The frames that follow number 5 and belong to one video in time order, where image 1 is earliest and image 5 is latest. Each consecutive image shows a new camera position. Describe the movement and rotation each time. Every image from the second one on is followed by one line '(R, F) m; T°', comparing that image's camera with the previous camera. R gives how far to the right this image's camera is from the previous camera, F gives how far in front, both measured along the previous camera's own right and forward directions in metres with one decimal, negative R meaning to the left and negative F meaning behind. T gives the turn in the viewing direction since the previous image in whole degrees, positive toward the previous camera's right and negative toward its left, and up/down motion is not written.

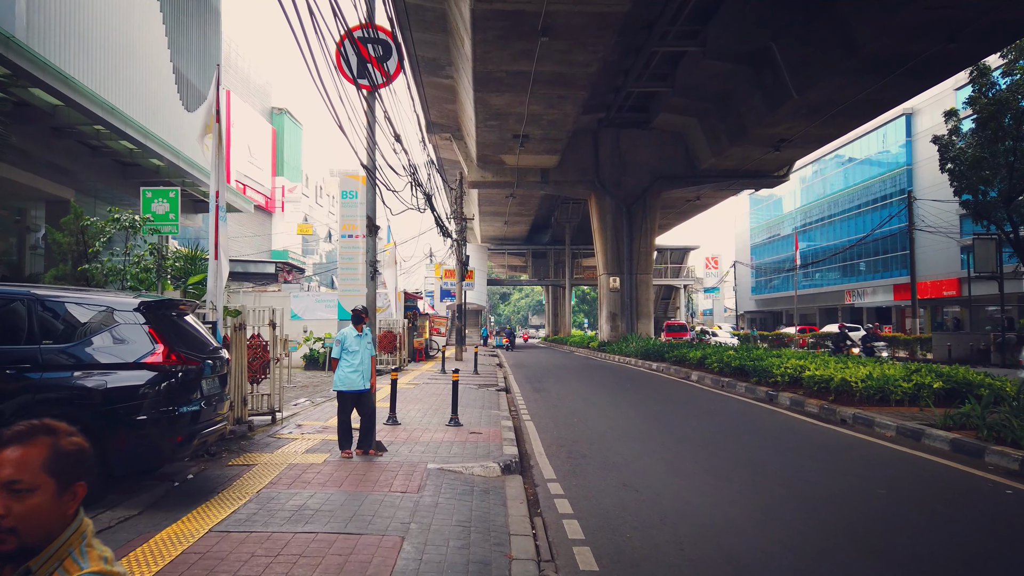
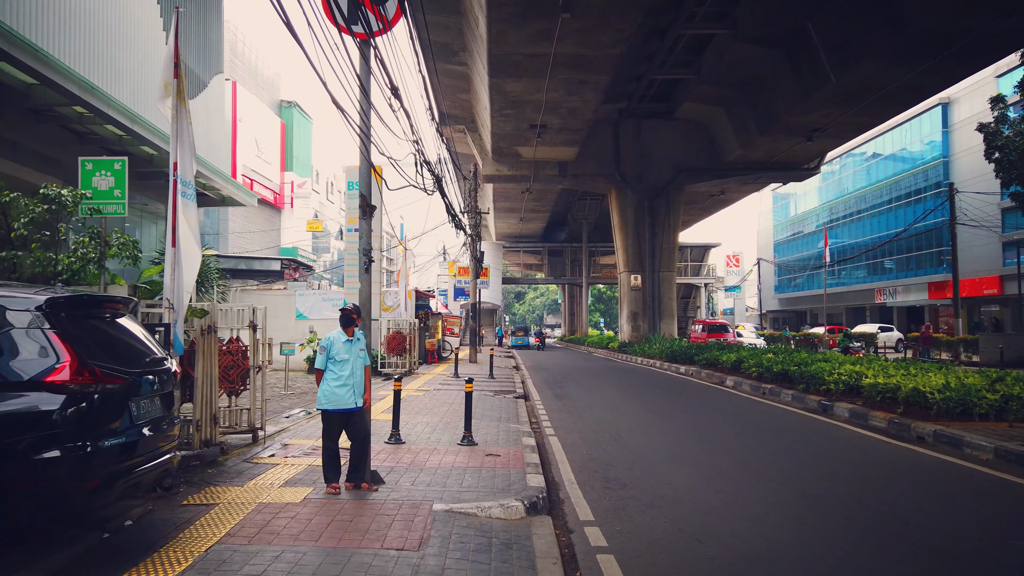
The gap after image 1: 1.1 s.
(-0.1, +1.3) m; -1°
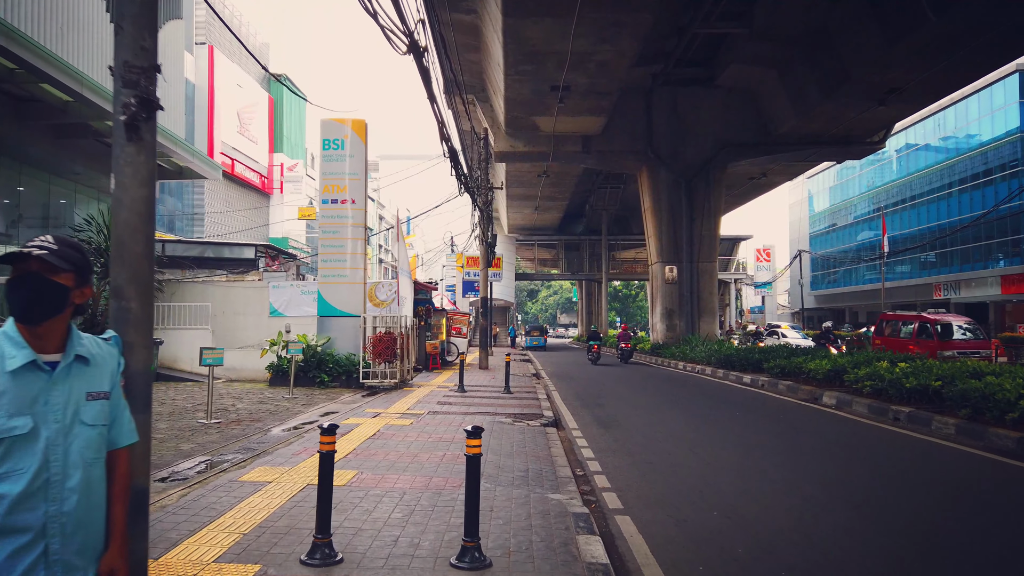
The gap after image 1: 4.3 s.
(-0.2, +3.8) m; -1°
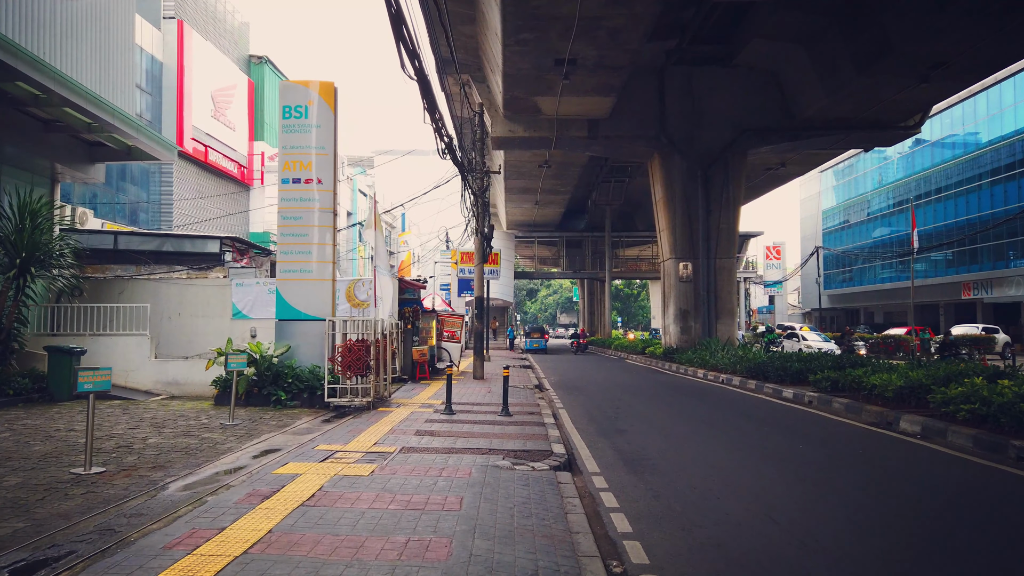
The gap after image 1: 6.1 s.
(0.0, +2.3) m; 0°
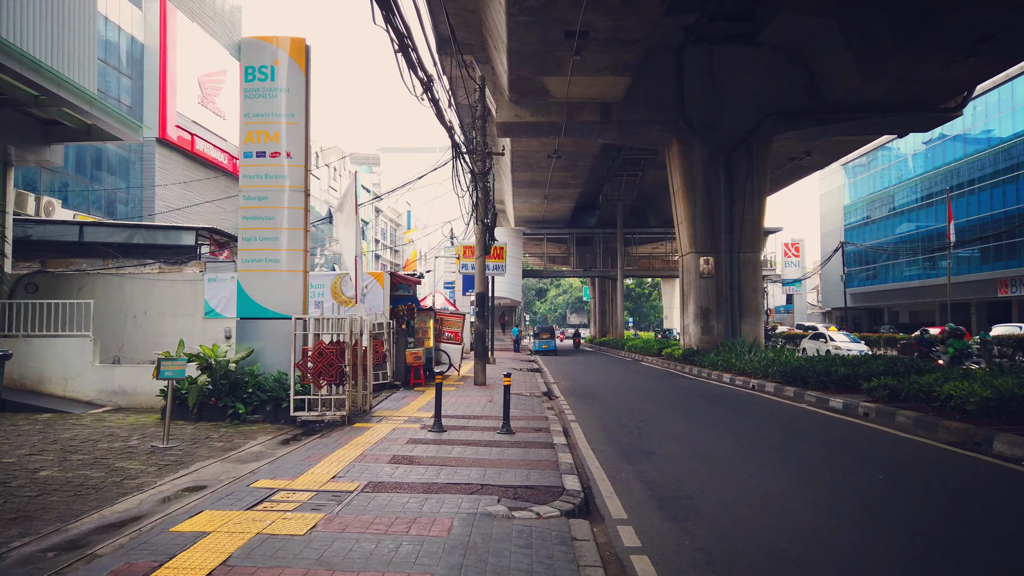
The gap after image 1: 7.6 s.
(+0.1, +1.7) m; -1°
